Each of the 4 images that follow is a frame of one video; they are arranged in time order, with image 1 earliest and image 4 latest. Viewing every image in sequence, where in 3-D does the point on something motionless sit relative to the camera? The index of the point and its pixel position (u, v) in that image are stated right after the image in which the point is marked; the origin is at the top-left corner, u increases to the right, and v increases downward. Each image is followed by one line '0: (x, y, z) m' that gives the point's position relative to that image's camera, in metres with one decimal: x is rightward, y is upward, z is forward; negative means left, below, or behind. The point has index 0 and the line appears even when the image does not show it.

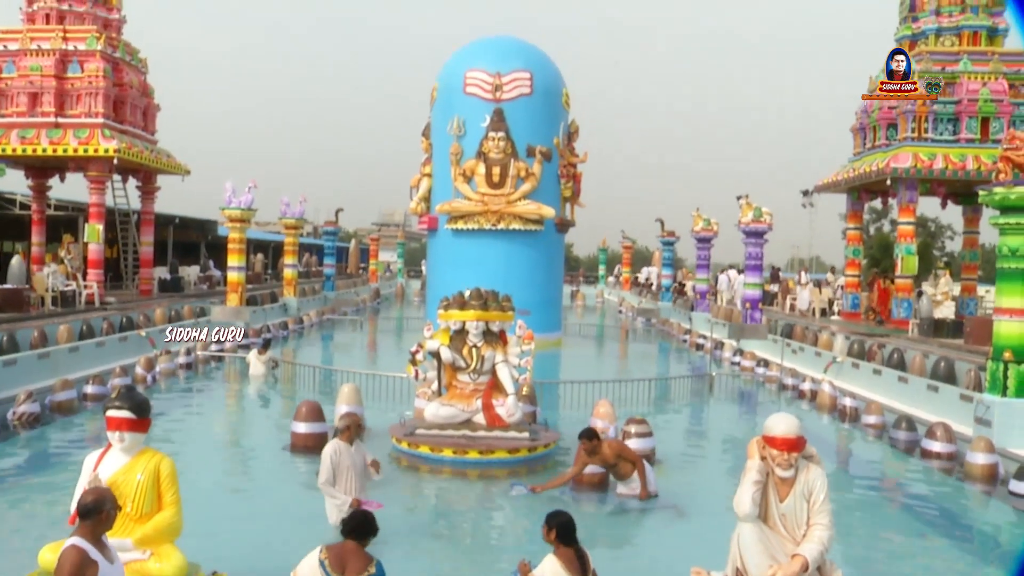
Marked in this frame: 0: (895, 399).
0: (+5.5, -1.6, +12.1) m
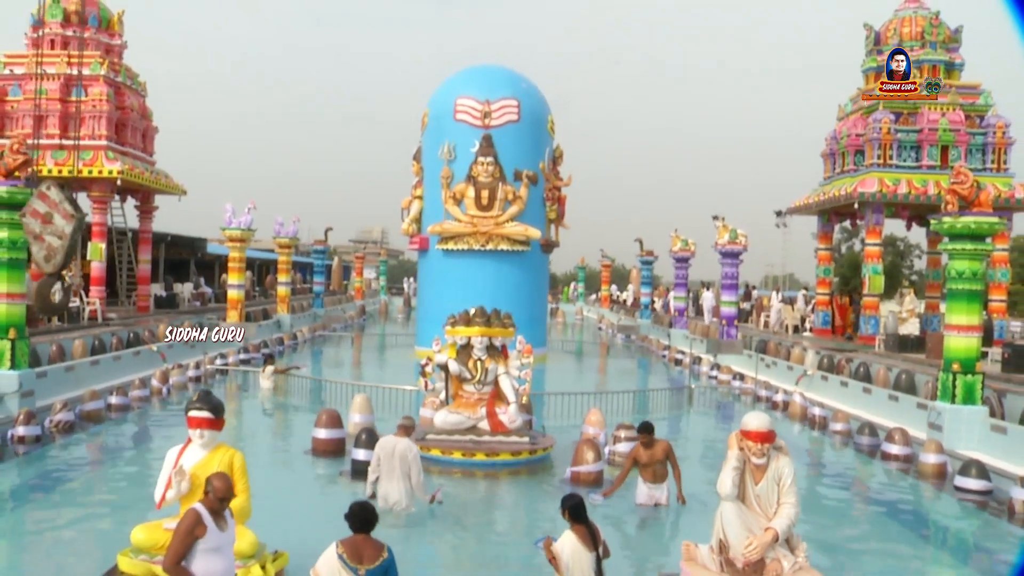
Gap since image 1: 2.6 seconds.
0: (+5.4, -1.9, +13.1) m
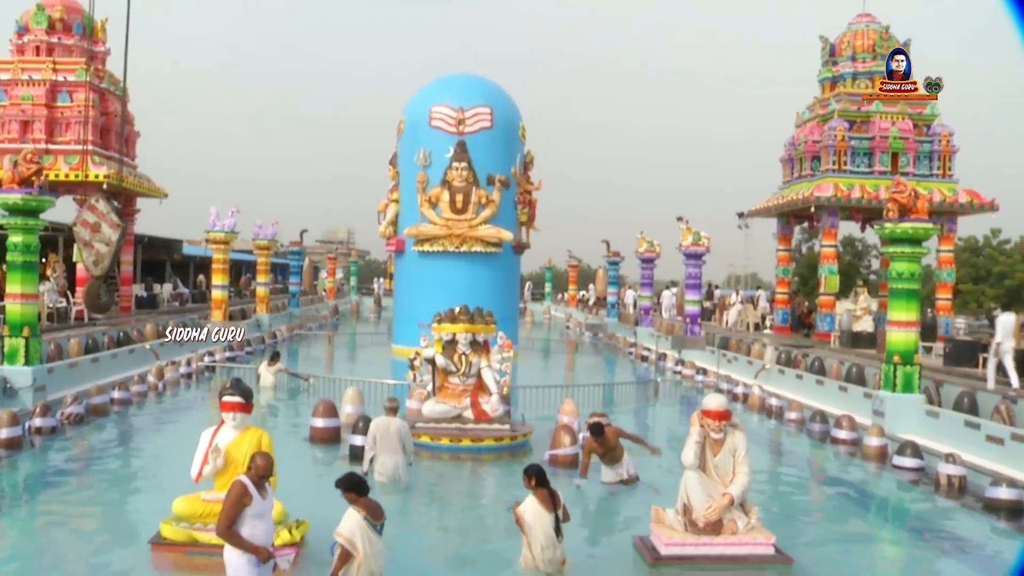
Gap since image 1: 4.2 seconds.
0: (+5.1, -1.9, +14.2) m
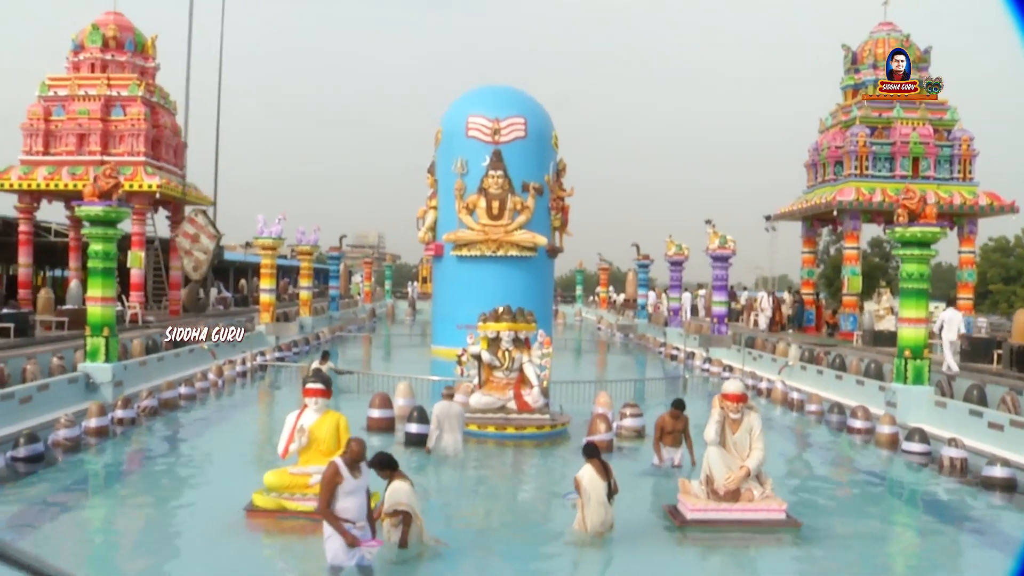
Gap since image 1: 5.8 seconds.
0: (+5.7, -1.9, +15.0) m
